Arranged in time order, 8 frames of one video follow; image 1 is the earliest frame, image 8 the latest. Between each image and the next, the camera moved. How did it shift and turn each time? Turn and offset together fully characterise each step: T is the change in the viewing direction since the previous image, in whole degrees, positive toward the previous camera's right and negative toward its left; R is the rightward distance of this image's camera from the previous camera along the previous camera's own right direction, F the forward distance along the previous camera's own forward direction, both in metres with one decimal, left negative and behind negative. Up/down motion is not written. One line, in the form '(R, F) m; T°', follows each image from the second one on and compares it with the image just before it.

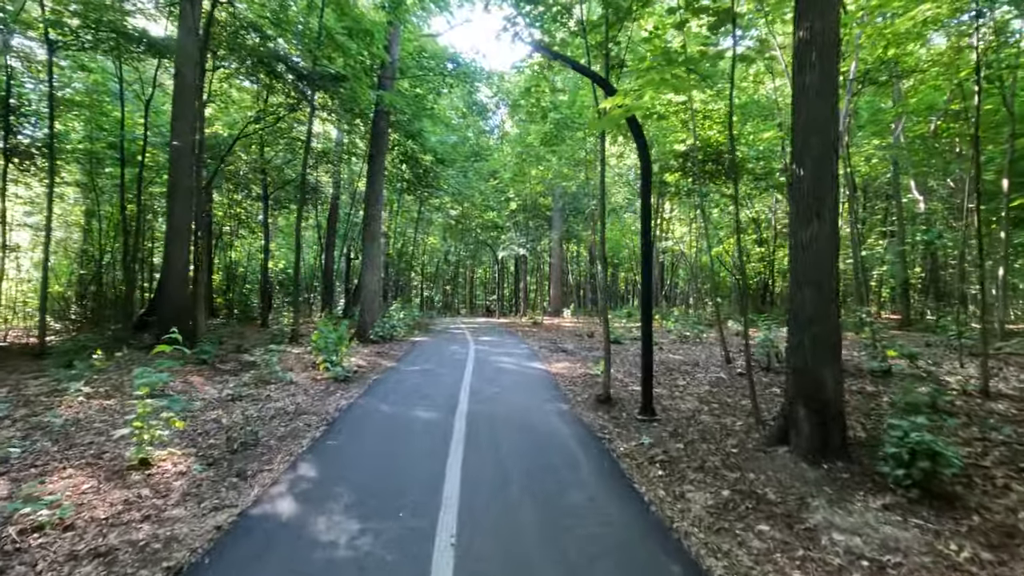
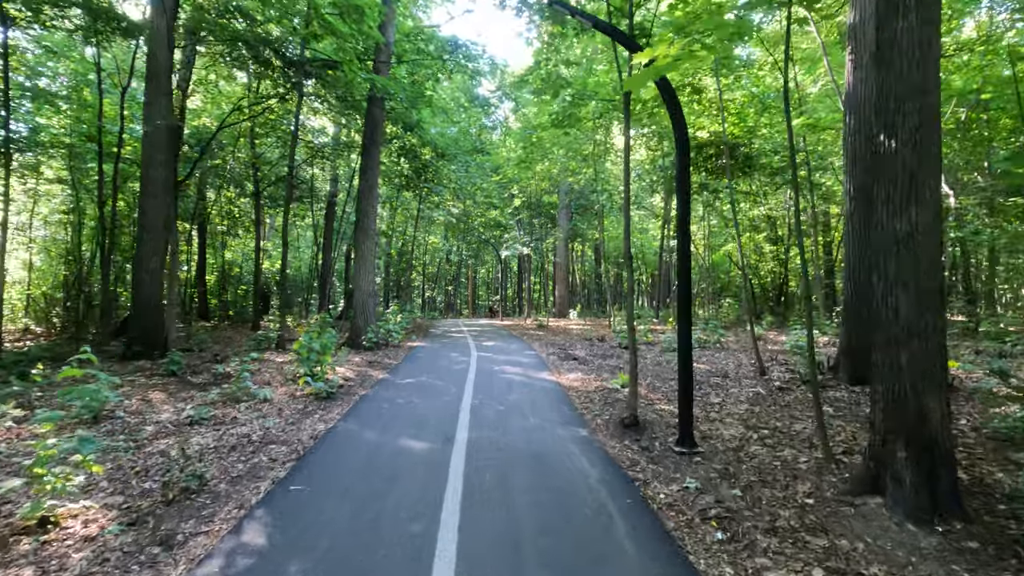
(-0.1, +1.1) m; 0°
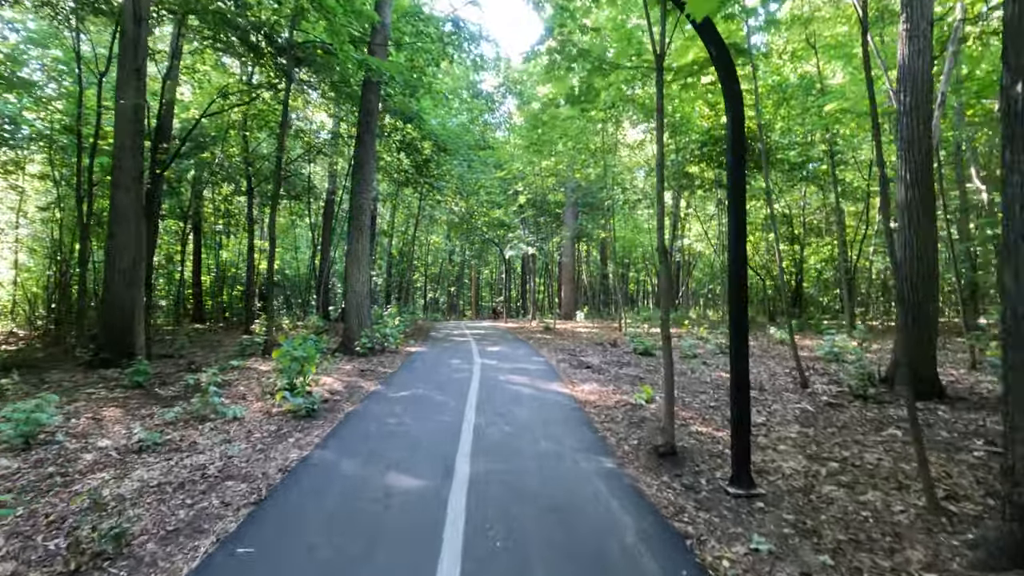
(-0.1, +1.0) m; 0°
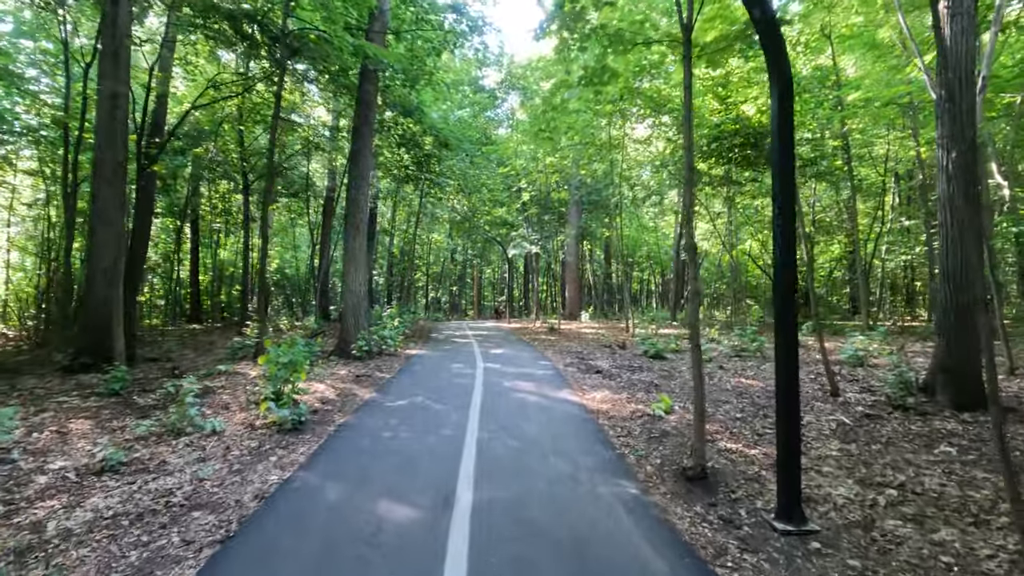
(-0.1, +0.6) m; 0°
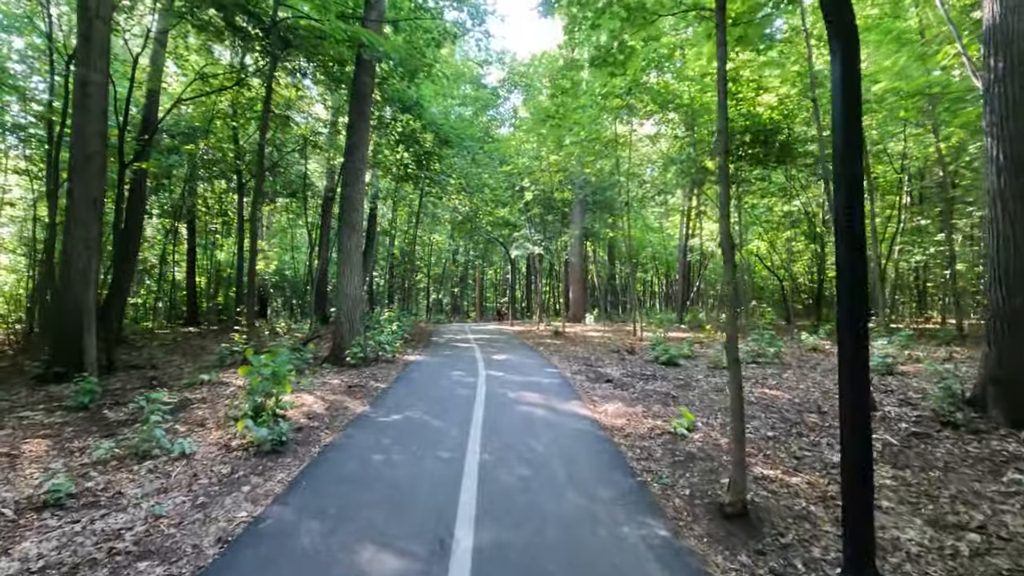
(0.0, +0.6) m; 0°
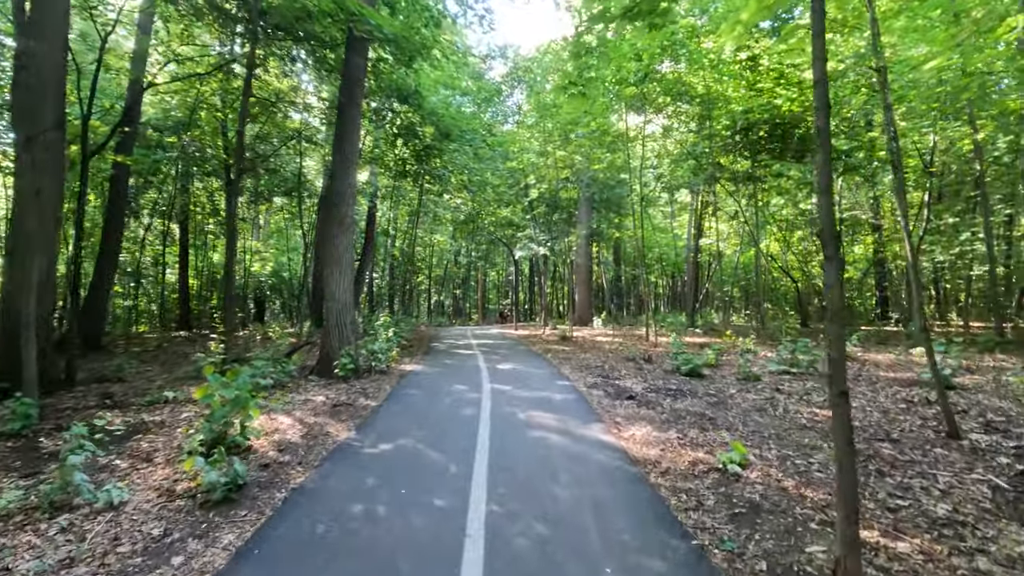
(-0.1, +1.1) m; 0°
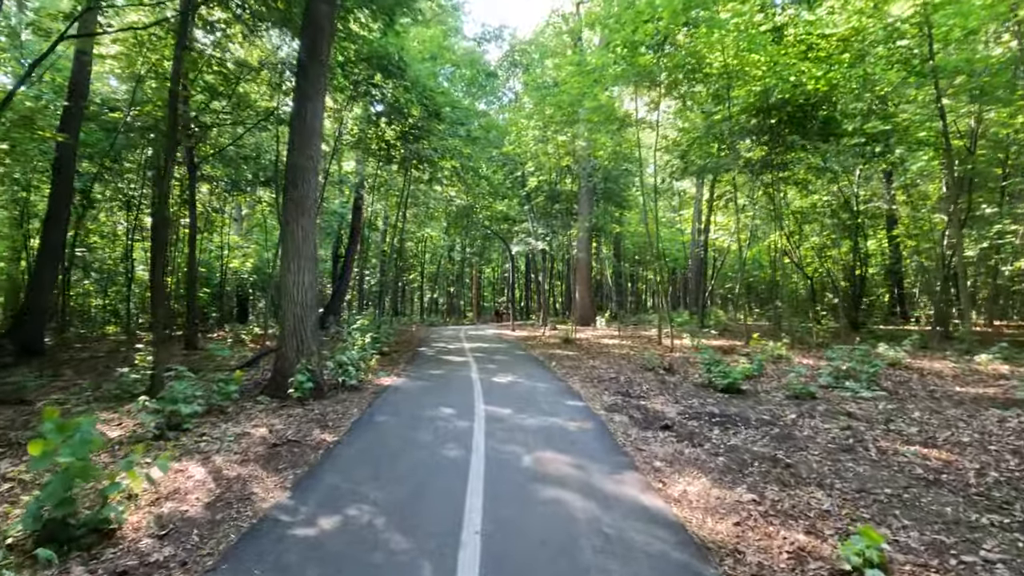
(-0.1, +1.8) m; +1°
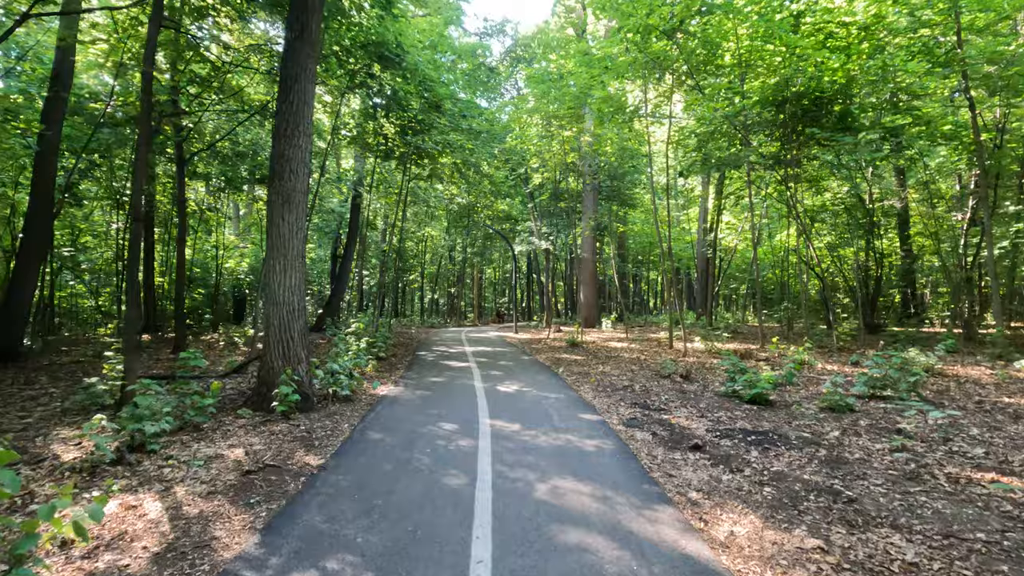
(-0.1, +0.7) m; 0°
